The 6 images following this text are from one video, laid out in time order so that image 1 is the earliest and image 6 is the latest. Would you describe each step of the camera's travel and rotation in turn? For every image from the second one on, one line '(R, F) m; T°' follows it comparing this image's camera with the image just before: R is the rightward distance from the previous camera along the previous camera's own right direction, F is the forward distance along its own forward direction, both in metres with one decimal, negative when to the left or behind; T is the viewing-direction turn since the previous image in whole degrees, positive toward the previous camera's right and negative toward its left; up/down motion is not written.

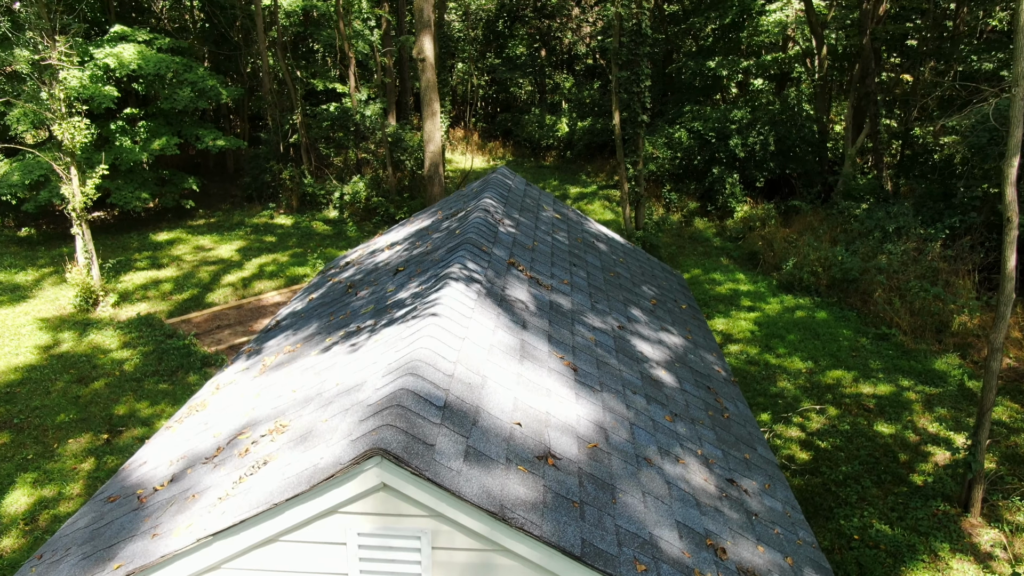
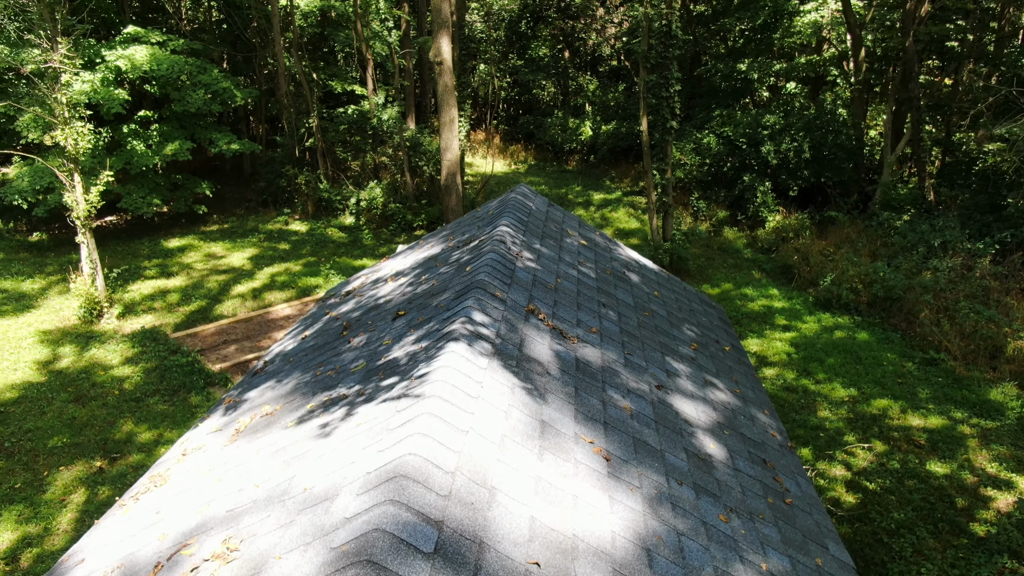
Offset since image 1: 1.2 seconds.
(0.0, +0.7) m; -2°
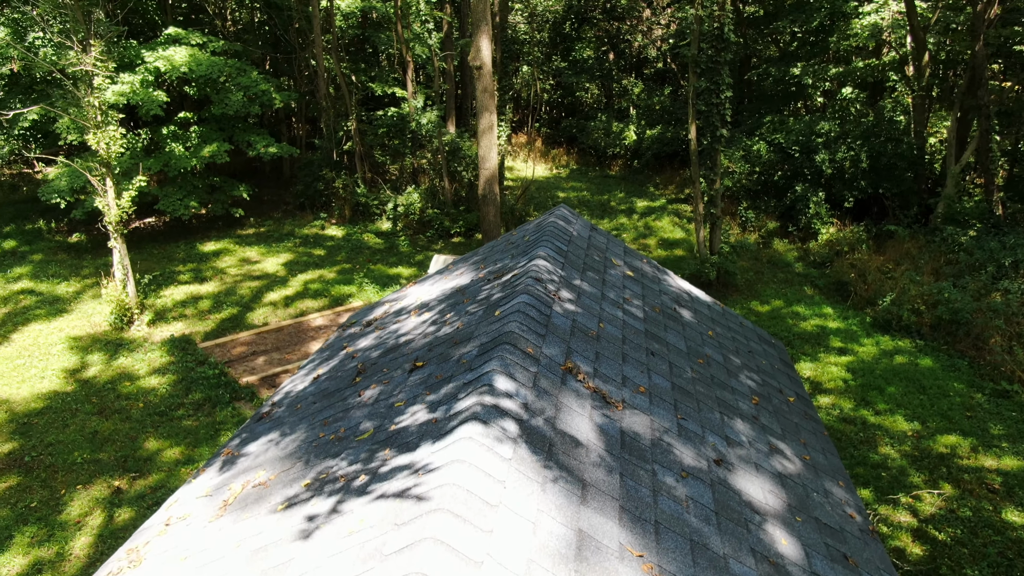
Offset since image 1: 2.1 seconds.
(0.0, +0.5) m; -3°
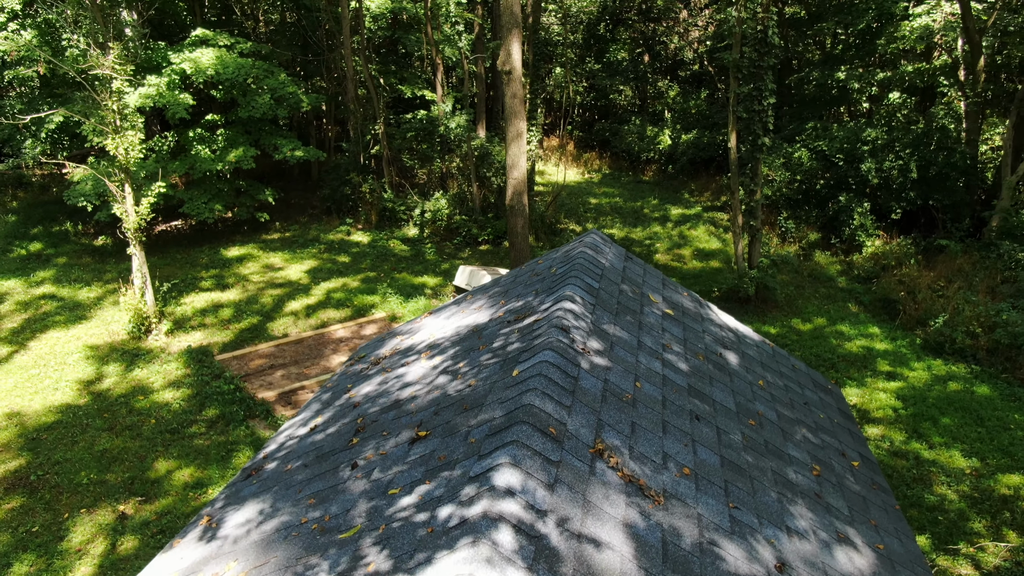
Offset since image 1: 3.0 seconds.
(0.0, +0.5) m; -3°
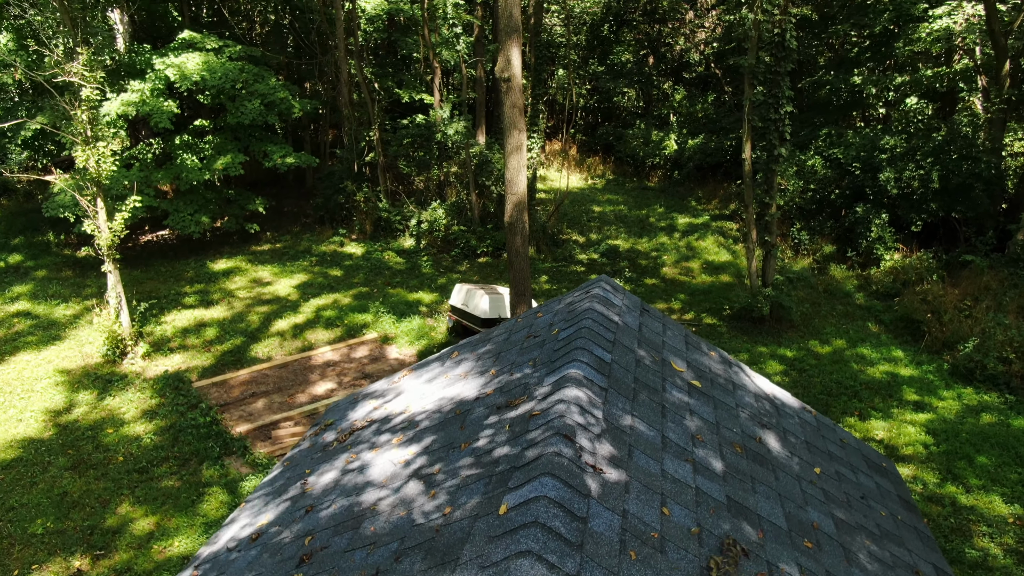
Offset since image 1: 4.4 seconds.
(+0.1, +0.8) m; 0°
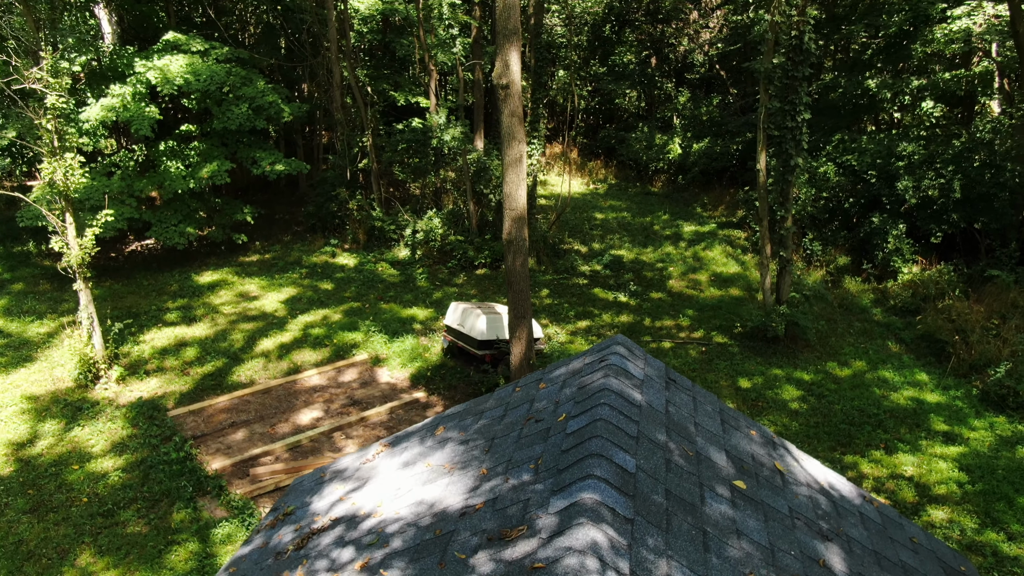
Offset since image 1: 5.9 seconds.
(0.0, +0.8) m; 0°
